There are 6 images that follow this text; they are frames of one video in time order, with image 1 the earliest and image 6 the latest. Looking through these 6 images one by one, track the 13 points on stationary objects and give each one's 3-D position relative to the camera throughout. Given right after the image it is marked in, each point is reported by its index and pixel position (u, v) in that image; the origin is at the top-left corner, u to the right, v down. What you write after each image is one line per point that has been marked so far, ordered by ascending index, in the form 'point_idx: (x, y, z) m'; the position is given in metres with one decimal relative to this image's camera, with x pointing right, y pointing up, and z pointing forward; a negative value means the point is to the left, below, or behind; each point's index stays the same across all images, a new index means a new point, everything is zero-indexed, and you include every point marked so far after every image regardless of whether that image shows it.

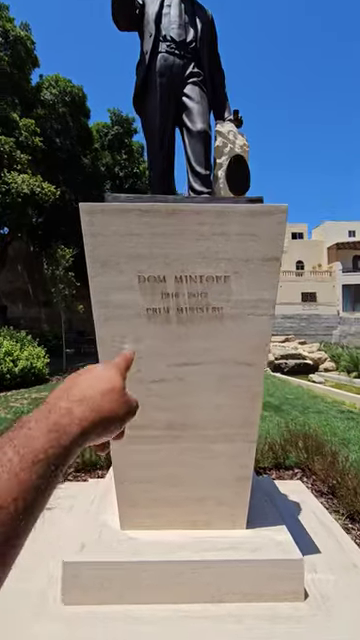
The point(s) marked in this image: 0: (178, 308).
0: (0.0, +0.1, +2.6) m
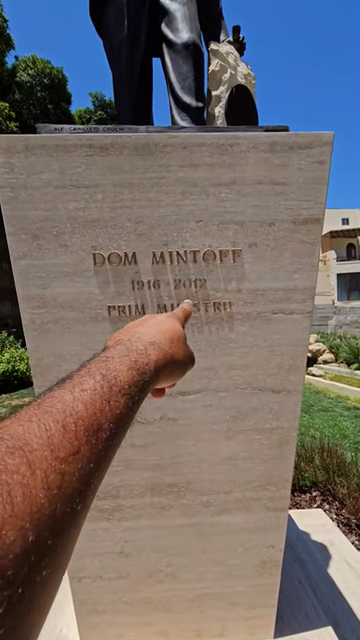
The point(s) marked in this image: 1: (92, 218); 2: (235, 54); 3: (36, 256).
0: (-0.1, +0.1, +1.6) m
1: (-0.4, +0.5, +1.5) m
2: (+0.4, +2.0, +2.4) m
3: (-0.7, +0.3, +1.6) m
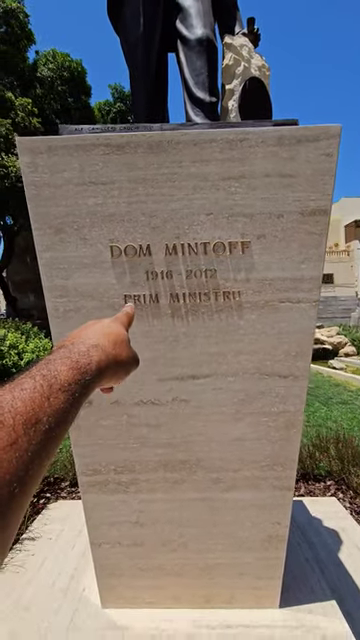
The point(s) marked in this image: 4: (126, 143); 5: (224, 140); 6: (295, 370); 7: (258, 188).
0: (0.0, +0.1, +1.7) m
1: (-0.4, +0.6, +1.7) m
2: (+0.5, +2.1, +2.5) m
3: (-0.6, +0.4, +1.7) m
4: (-0.3, +0.9, +1.6) m
5: (+0.2, +0.9, +1.6) m
6: (+0.6, -0.3, +1.7) m
7: (+0.4, +0.7, +1.6) m
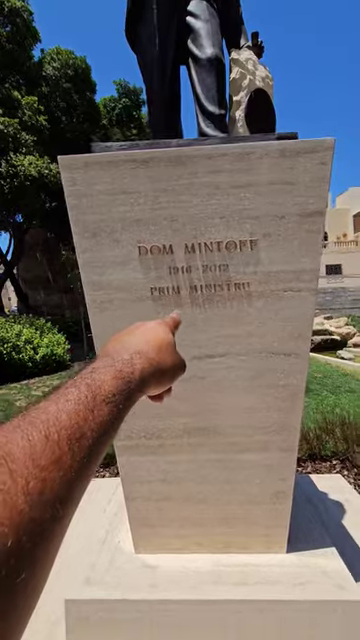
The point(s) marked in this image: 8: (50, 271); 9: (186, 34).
0: (+0.1, +0.2, +2.0) m
1: (-0.3, +0.6, +2.0) m
2: (+0.6, +2.2, +2.7) m
3: (-0.5, +0.4, +2.0) m
4: (-0.2, +1.0, +1.9) m
5: (+0.3, +1.0, +1.9) m
6: (+0.7, -0.2, +2.0) m
7: (+0.5, +0.7, +1.9) m
8: (-7.7, +2.9, +18.9) m
9: (0.0, +2.3, +2.6) m
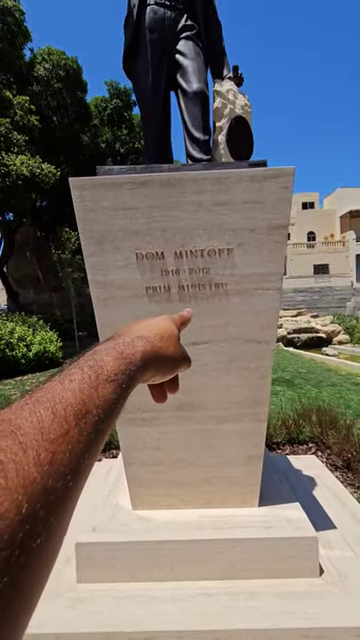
0: (0.0, +0.3, +2.4) m
1: (-0.3, +0.7, +2.4) m
2: (+0.5, +2.3, +3.1) m
3: (-0.6, +0.5, +2.4) m
4: (-0.2, +1.0, +2.3) m
5: (+0.2, +1.0, +2.3) m
6: (+0.7, -0.1, +2.4) m
7: (+0.4, +0.8, +2.3) m
8: (-8.3, +3.0, +19.1) m
9: (0.0, +2.3, +3.0) m
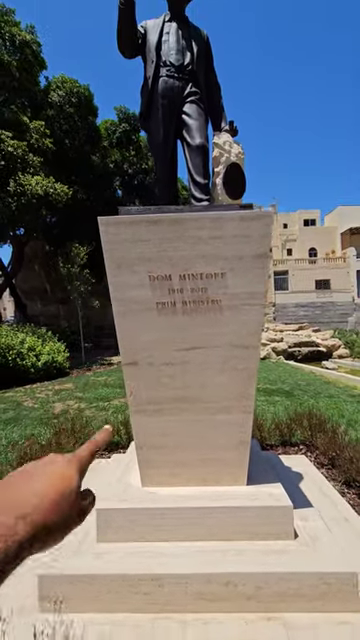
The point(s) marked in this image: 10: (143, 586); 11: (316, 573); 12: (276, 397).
0: (0.0, +0.2, +3.0) m
1: (-0.3, +0.6, +3.0) m
2: (+0.6, +2.1, +3.8) m
3: (-0.6, +0.4, +3.0) m
4: (-0.2, +0.9, +3.0) m
5: (+0.3, +0.9, +2.9) m
6: (+0.7, -0.2, +3.0) m
7: (+0.5, +0.7, +3.0) m
8: (-8.0, +2.3, +19.9) m
9: (0.0, +2.2, +3.7) m
10: (-0.3, -2.1, +2.5) m
11: (+1.0, -1.9, +2.4) m
12: (+3.0, -2.4, +10.0) m
